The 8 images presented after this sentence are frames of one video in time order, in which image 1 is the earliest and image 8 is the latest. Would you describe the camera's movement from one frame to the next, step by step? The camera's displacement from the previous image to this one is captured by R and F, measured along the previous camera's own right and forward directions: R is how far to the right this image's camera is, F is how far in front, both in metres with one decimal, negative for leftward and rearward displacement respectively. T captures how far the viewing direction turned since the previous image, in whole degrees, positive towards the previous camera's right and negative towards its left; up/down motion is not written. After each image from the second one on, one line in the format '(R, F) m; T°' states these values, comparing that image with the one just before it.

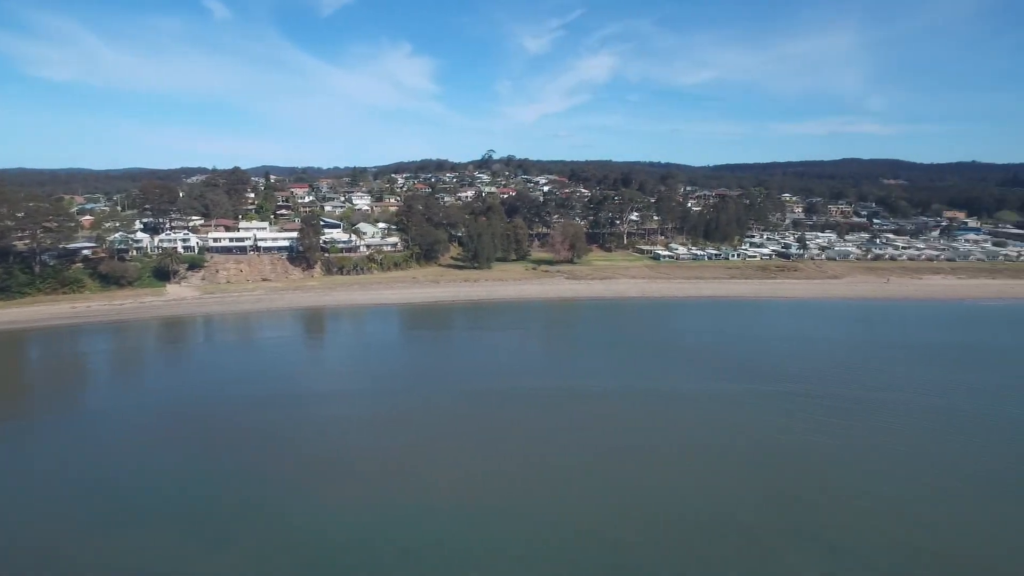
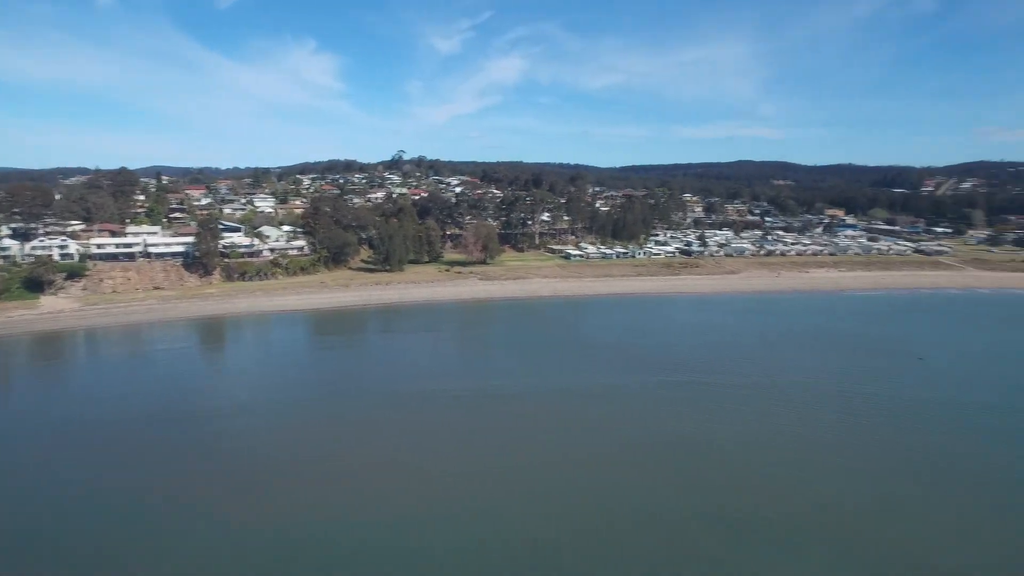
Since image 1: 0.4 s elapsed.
(+0.1, +0.2) m; +8°
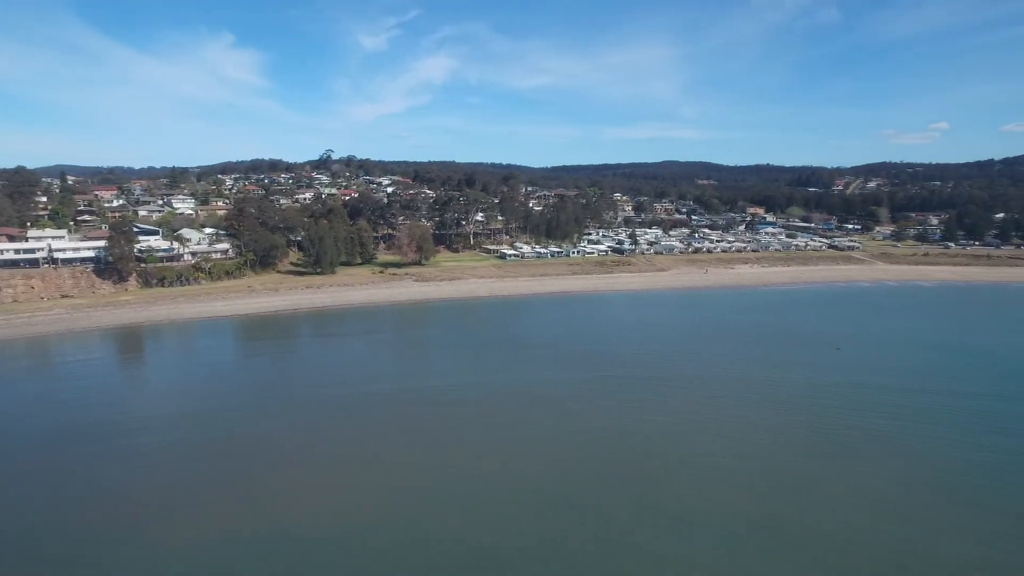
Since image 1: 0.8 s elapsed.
(-0.1, +0.1) m; +6°
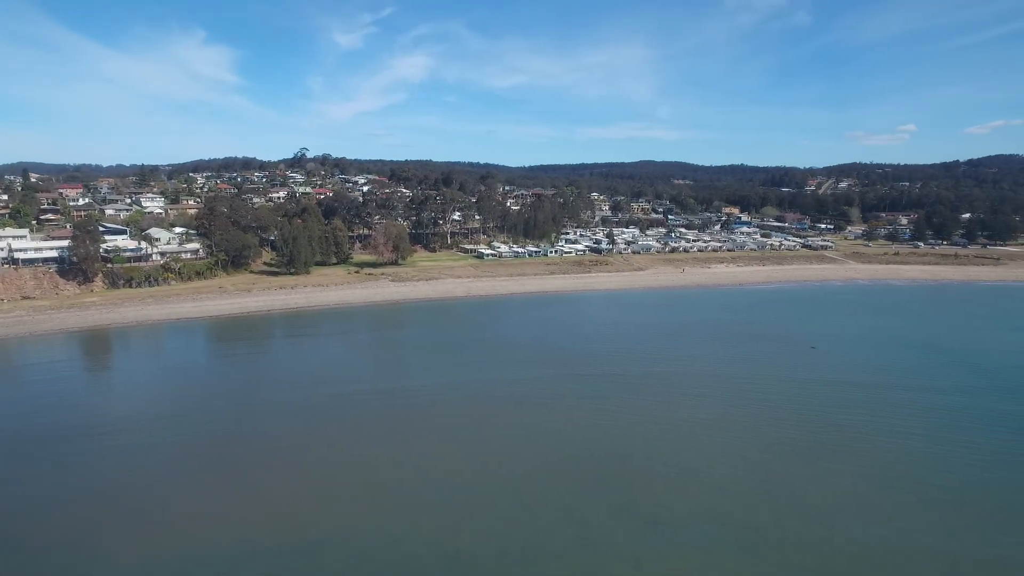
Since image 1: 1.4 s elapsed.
(0.0, +0.2) m; +2°
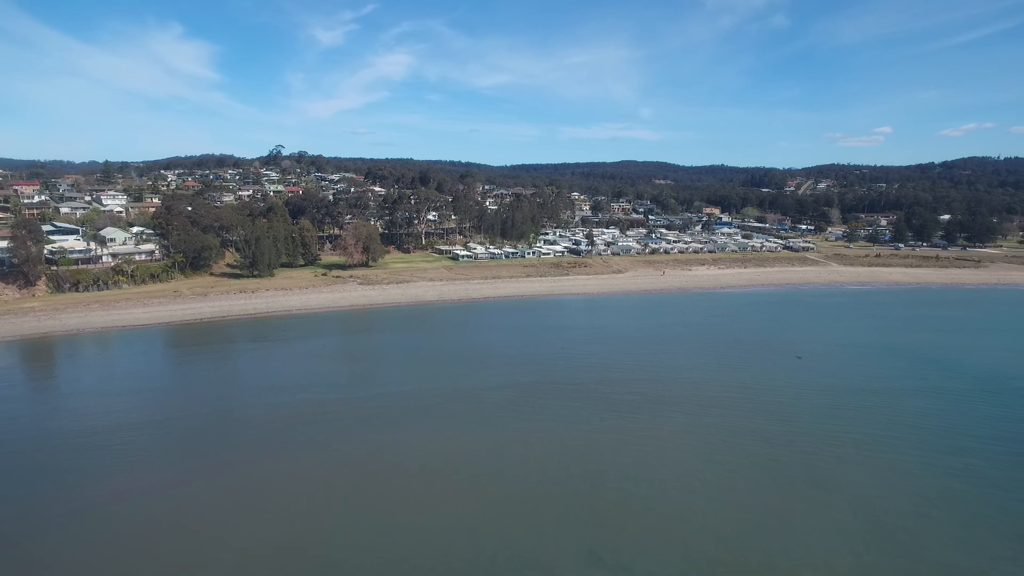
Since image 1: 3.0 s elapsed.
(+0.3, +0.9) m; +2°
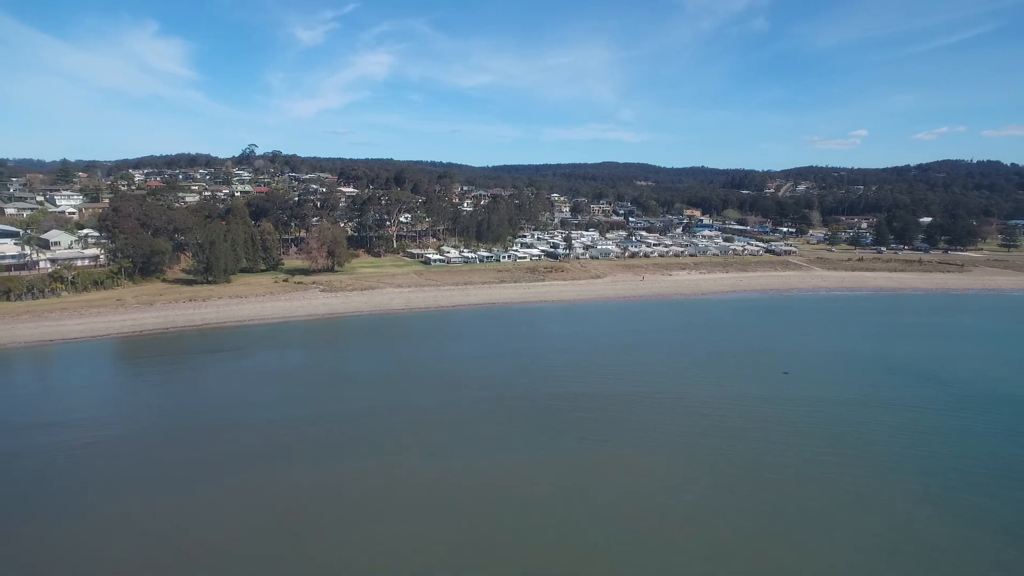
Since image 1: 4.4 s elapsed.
(+0.4, +1.2) m; +2°
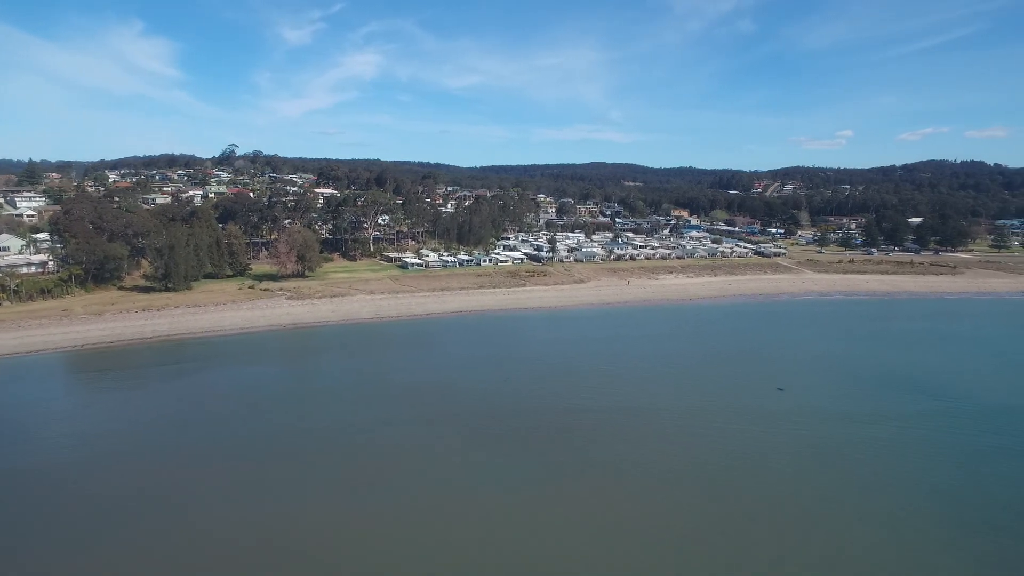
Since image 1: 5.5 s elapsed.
(+0.4, +1.1) m; +1°
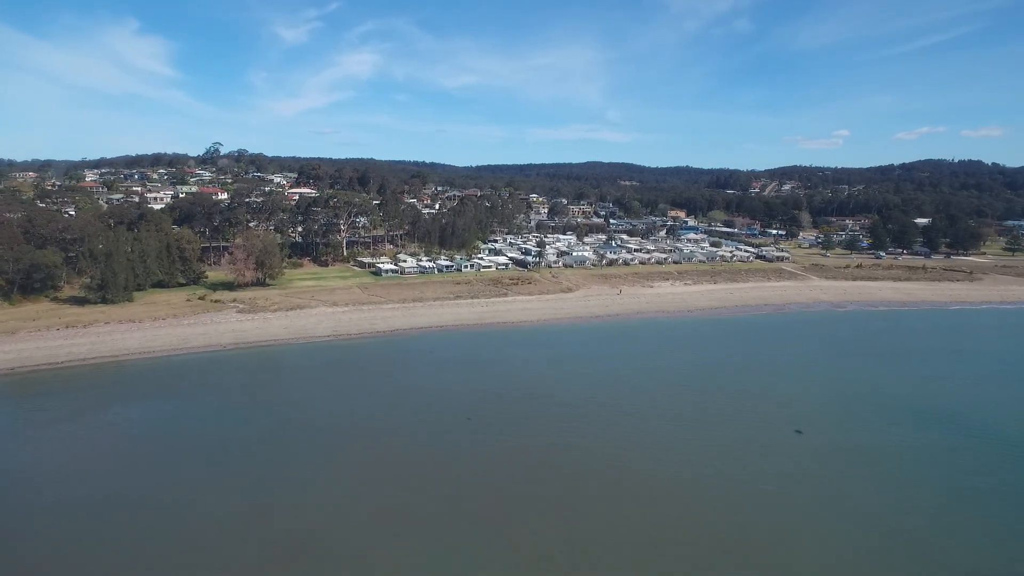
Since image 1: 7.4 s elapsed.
(+0.6, +2.1) m; 0°
